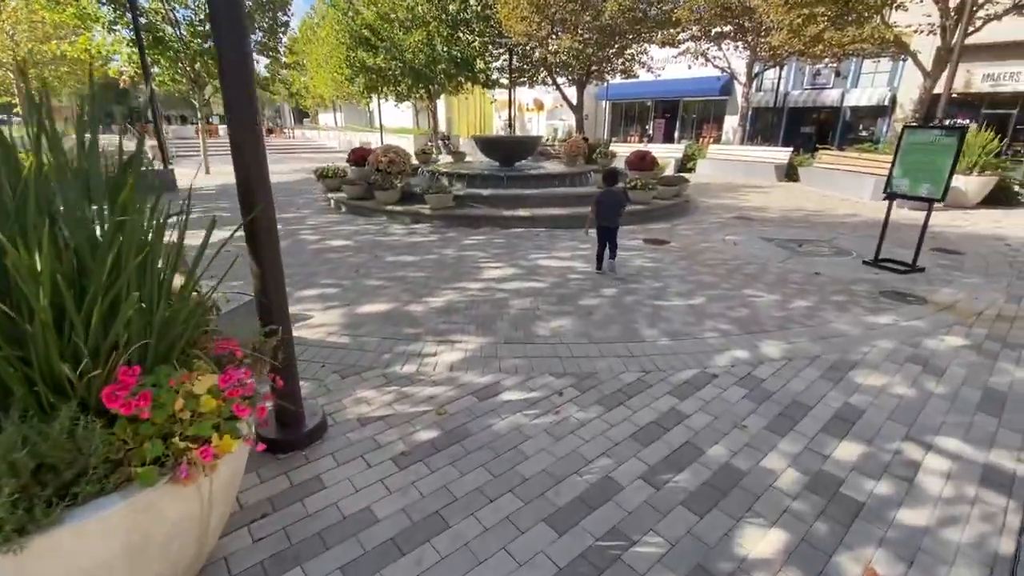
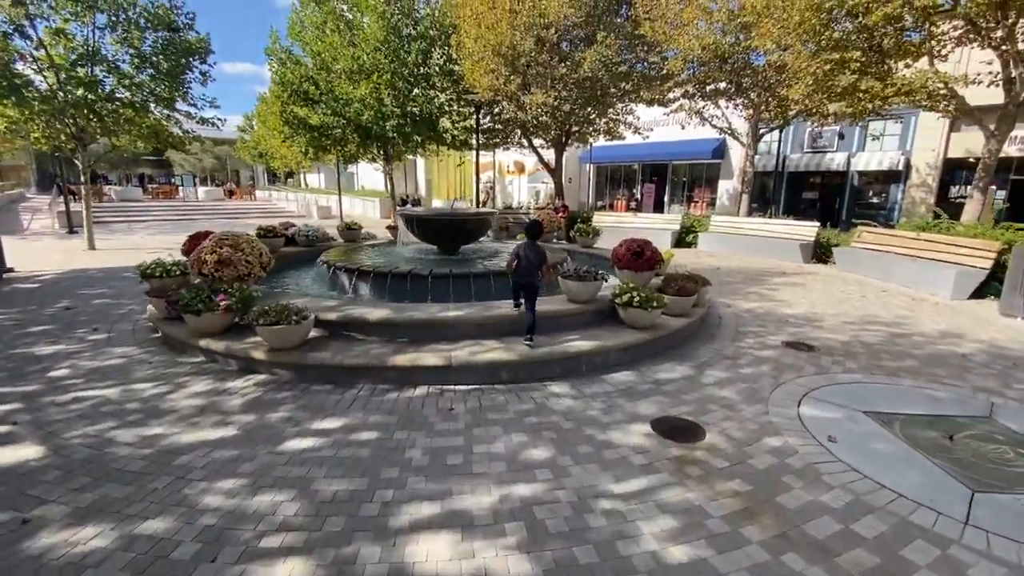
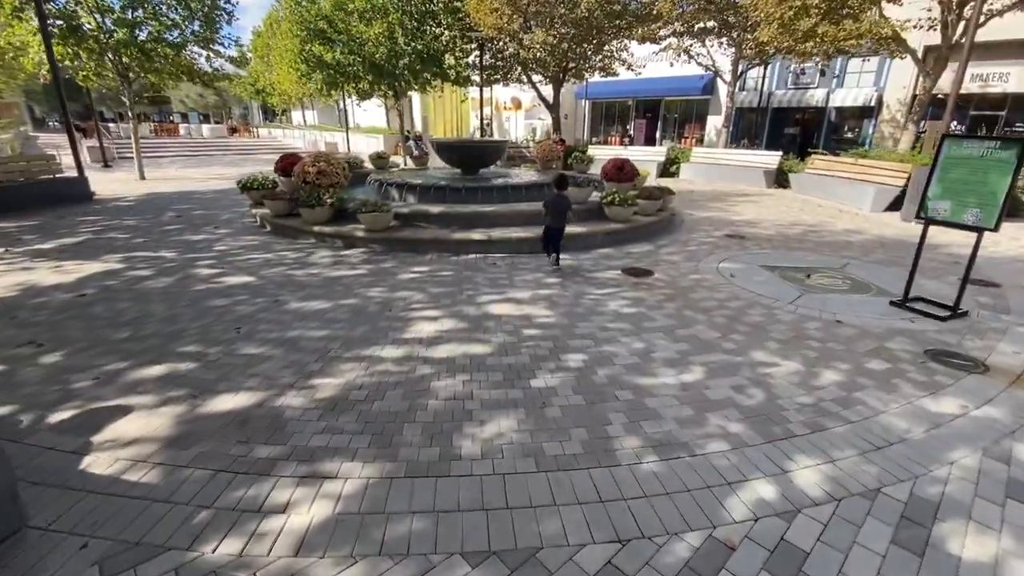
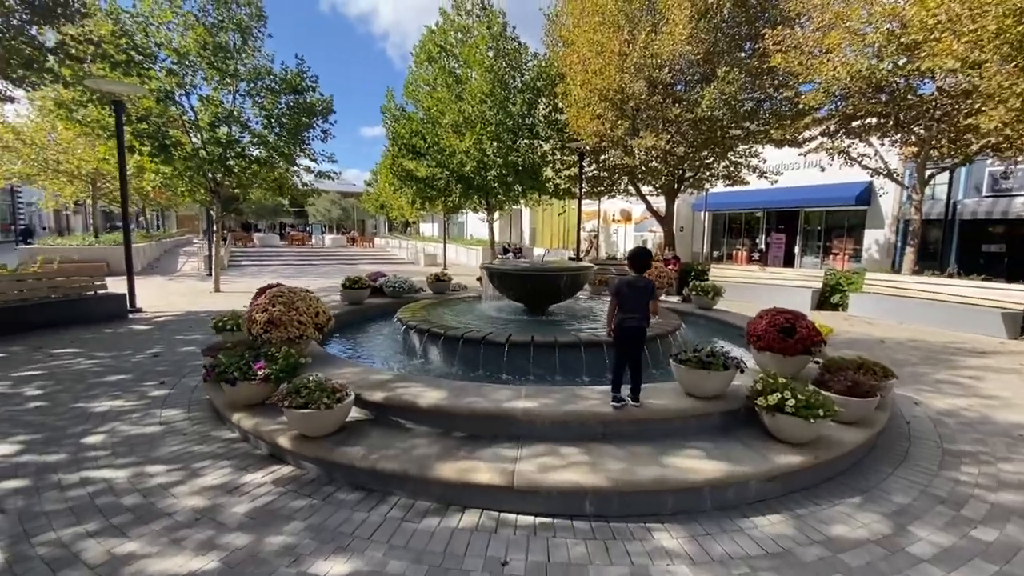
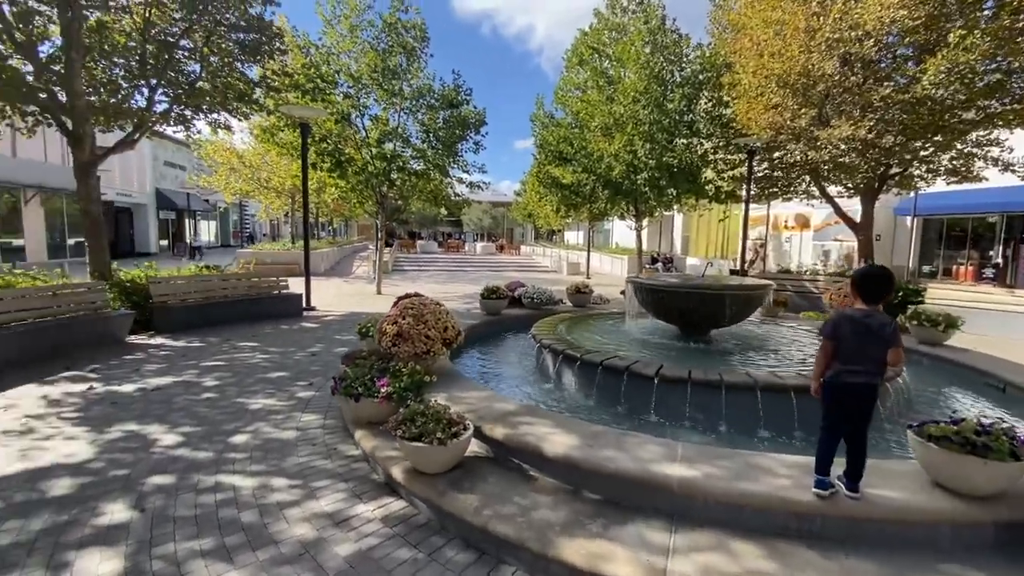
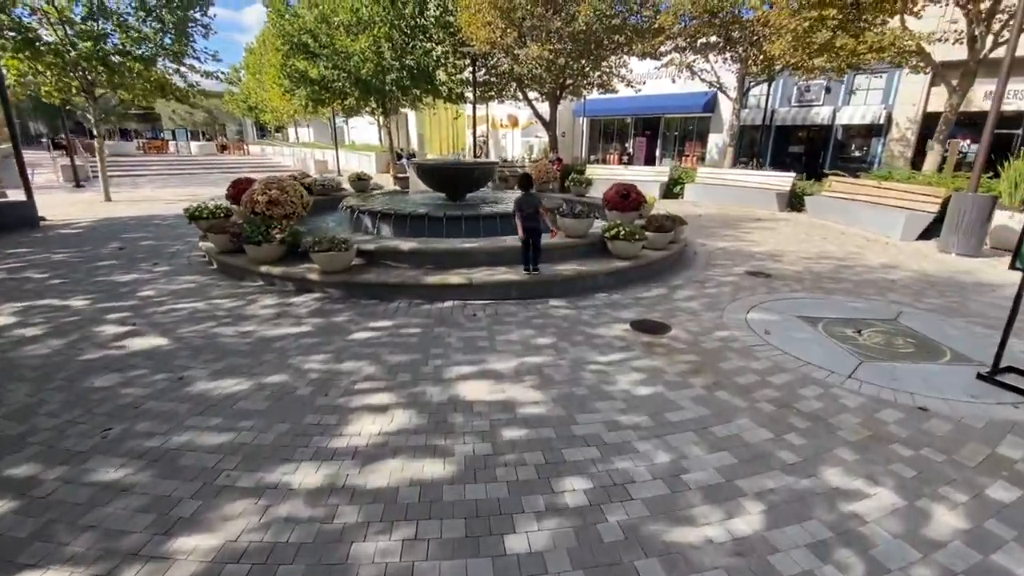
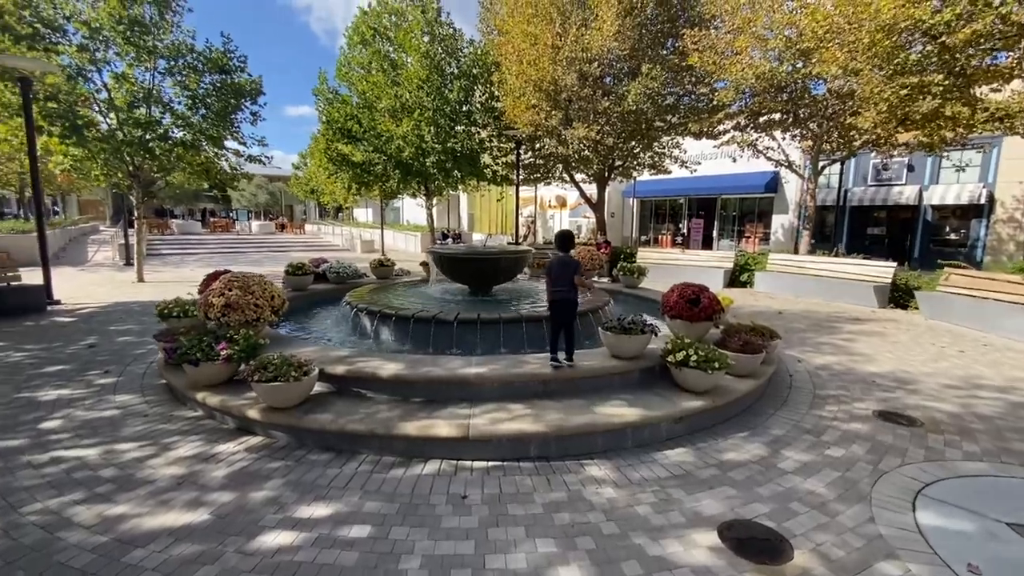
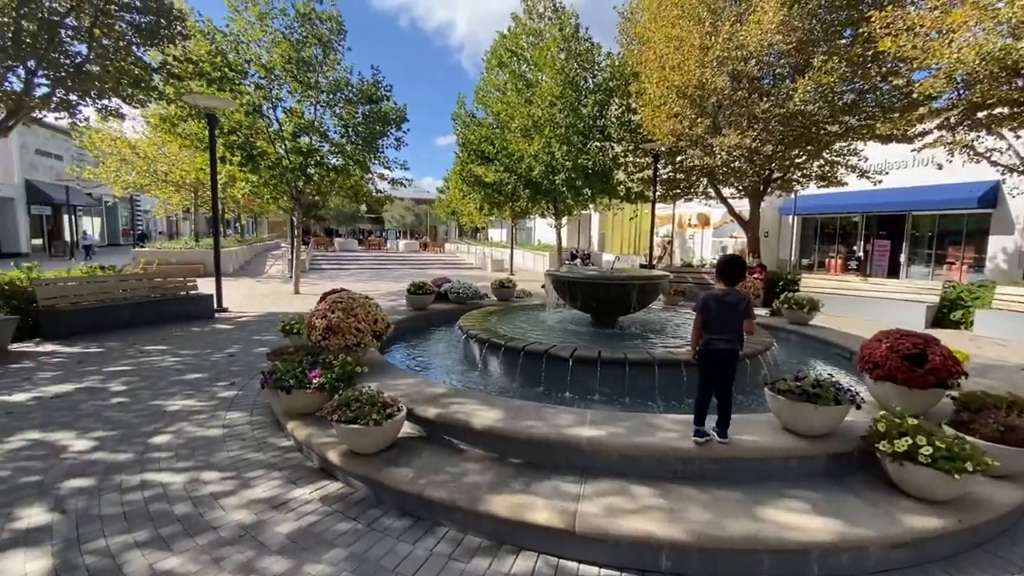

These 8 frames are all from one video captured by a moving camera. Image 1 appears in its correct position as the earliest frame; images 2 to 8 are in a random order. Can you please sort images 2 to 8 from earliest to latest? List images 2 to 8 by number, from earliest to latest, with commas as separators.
3, 6, 2, 7, 4, 8, 5
